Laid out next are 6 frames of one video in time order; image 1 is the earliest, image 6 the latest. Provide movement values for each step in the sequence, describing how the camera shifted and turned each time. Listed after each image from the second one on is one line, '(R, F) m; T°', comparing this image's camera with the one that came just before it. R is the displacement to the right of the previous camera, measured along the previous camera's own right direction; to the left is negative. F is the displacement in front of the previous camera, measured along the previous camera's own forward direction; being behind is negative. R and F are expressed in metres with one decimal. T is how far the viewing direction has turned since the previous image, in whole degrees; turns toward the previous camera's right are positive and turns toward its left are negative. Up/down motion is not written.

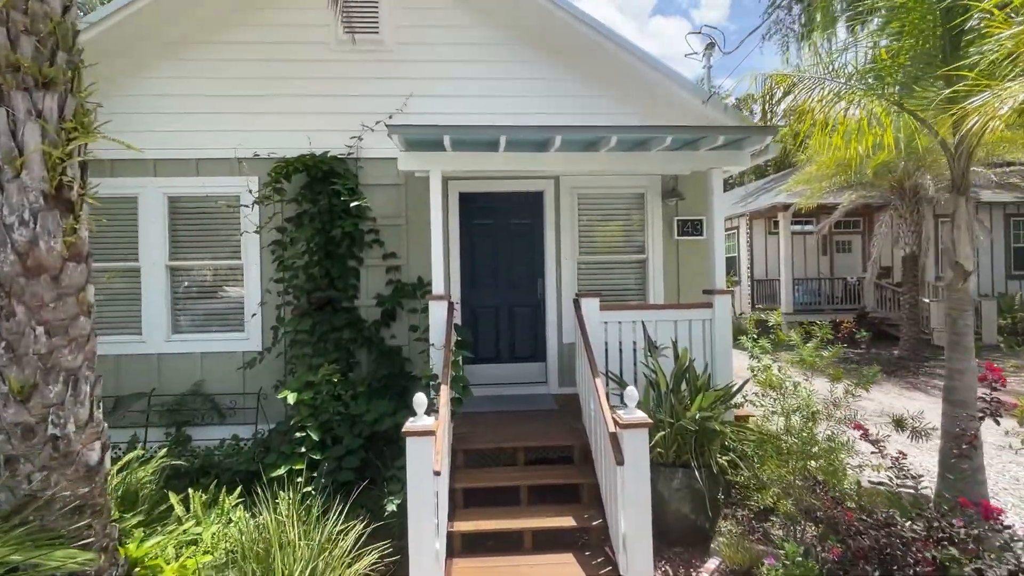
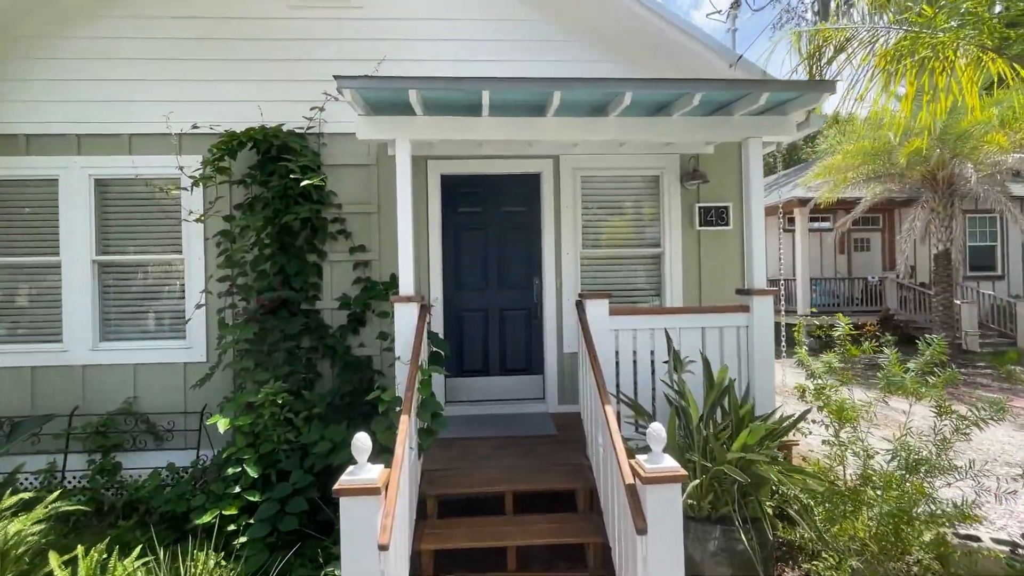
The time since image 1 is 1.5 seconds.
(+0.1, +1.0) m; 0°
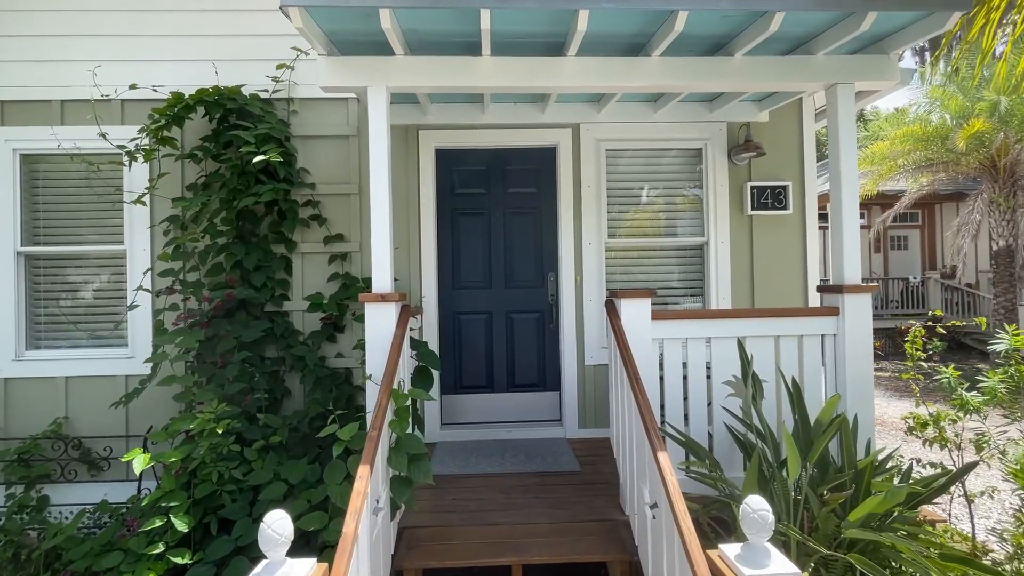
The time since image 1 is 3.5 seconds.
(0.0, +1.0) m; -1°
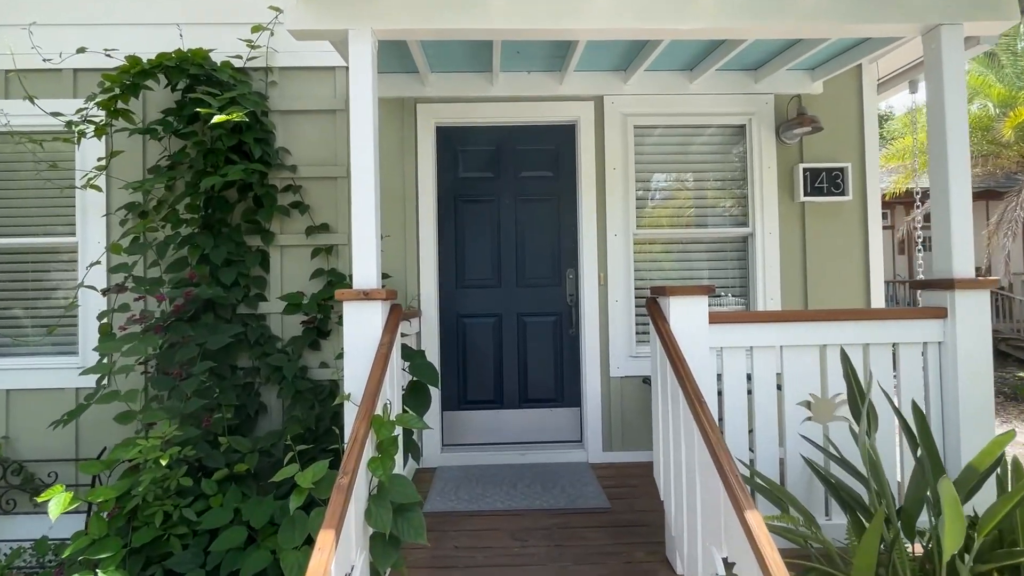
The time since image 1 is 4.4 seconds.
(-0.1, +0.6) m; -1°
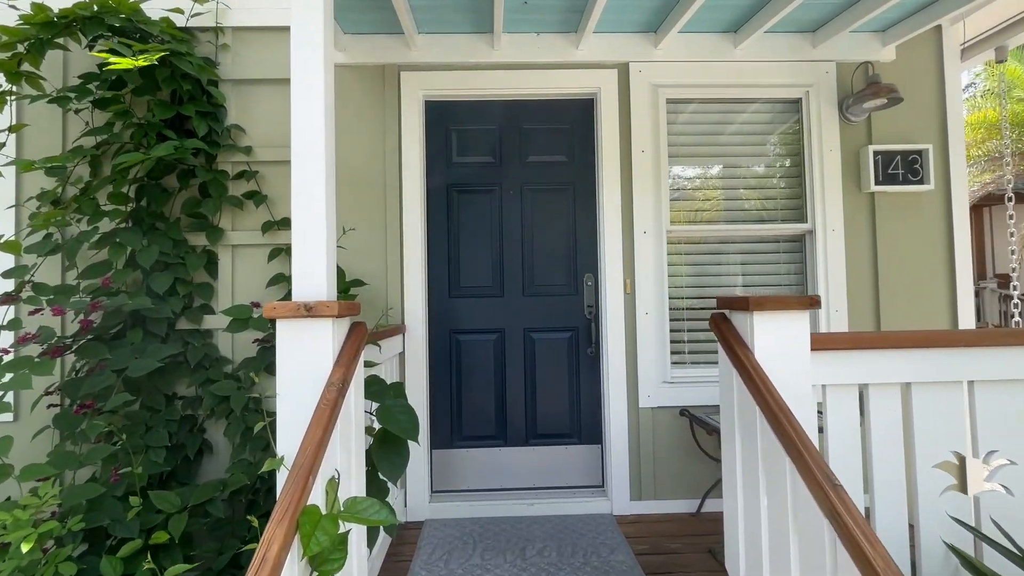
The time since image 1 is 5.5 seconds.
(0.0, +0.7) m; 0°
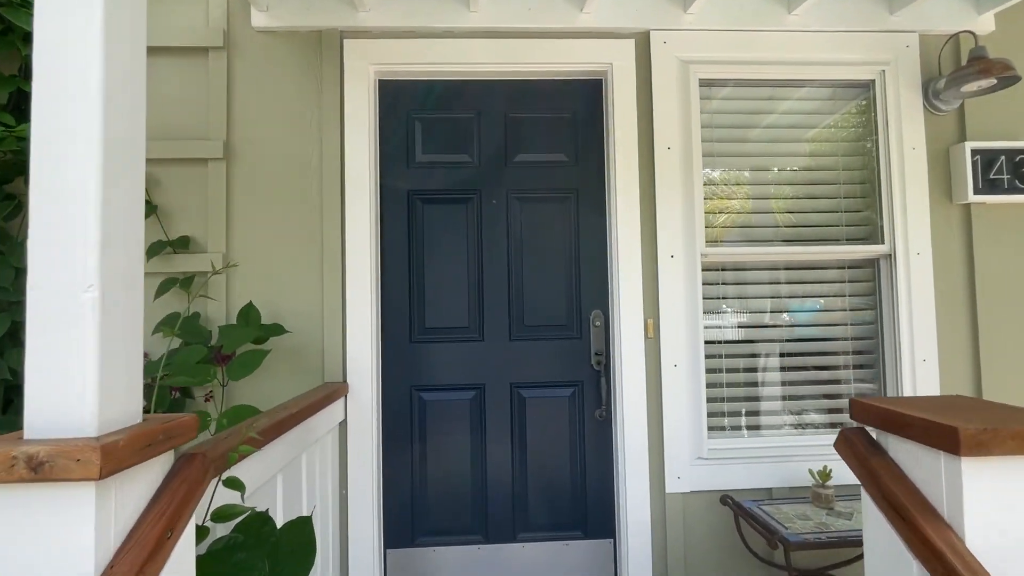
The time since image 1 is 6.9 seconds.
(0.0, +0.8) m; +1°
